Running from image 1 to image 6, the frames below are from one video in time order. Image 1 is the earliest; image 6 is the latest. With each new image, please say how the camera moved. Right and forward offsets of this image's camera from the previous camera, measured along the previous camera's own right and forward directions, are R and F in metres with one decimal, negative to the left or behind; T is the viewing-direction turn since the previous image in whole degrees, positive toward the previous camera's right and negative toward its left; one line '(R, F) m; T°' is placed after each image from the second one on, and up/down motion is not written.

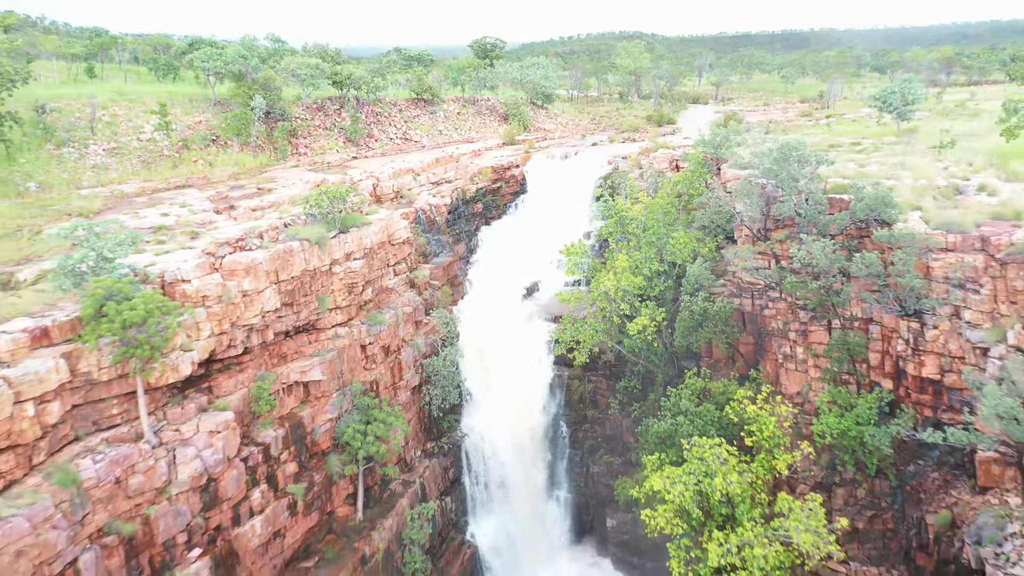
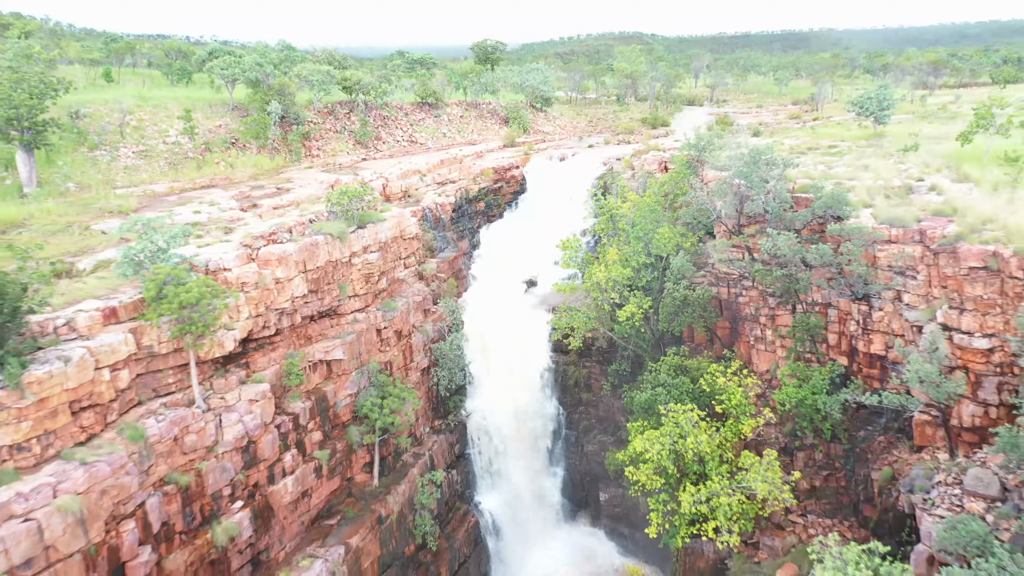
(0.0, -1.8) m; 0°
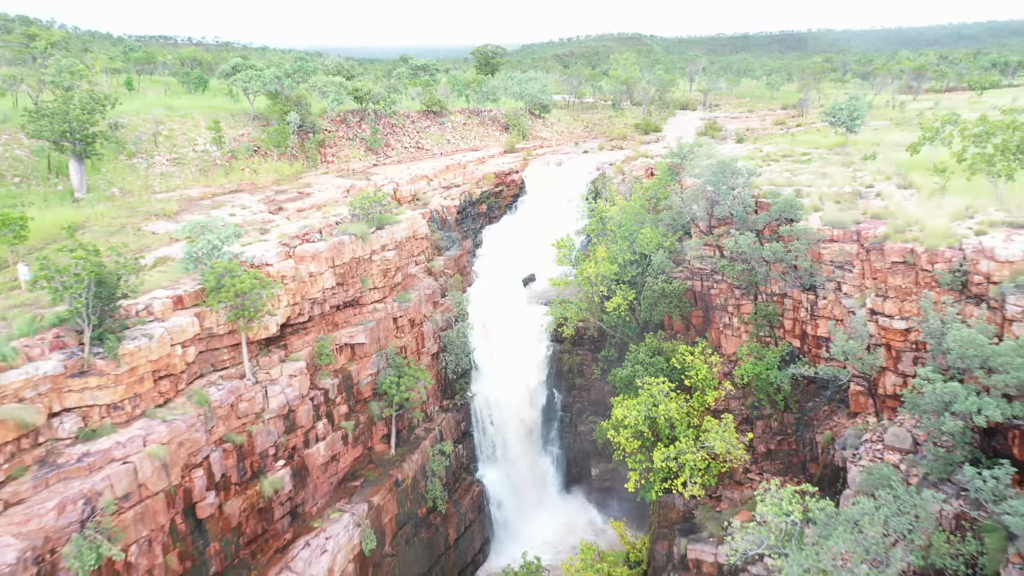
(0.0, -2.5) m; 0°
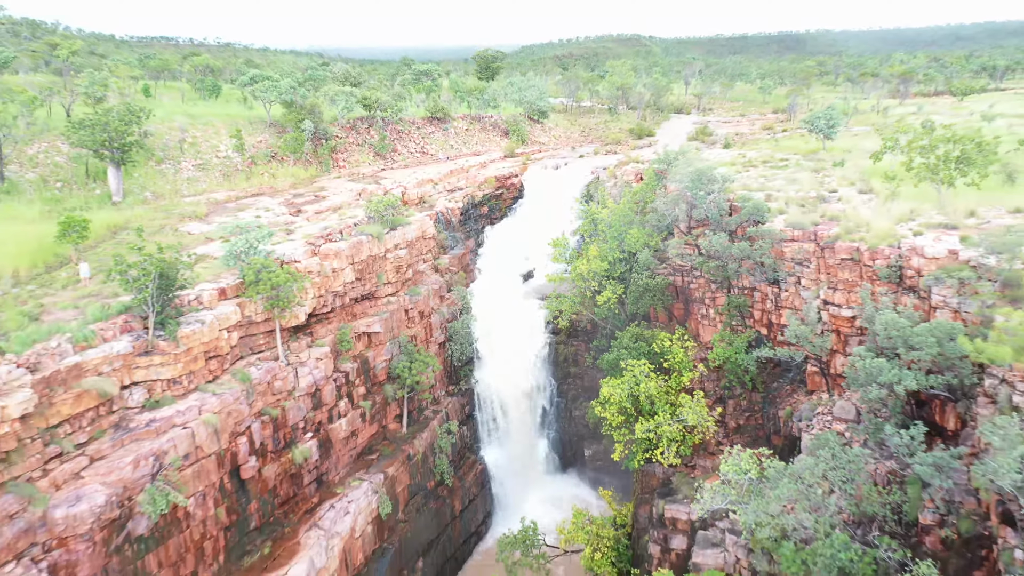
(0.0, -2.3) m; 0°
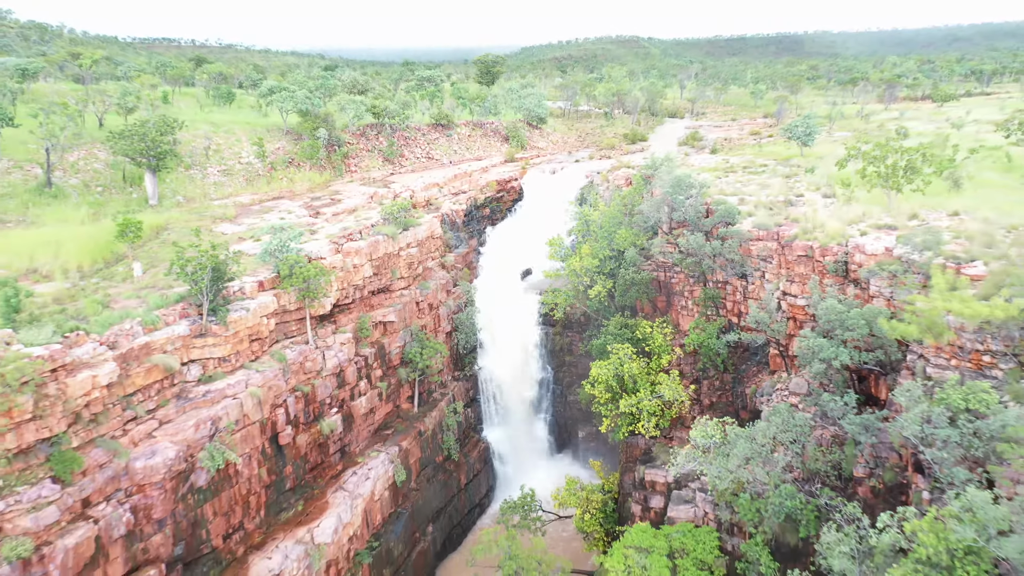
(0.0, -2.6) m; 0°
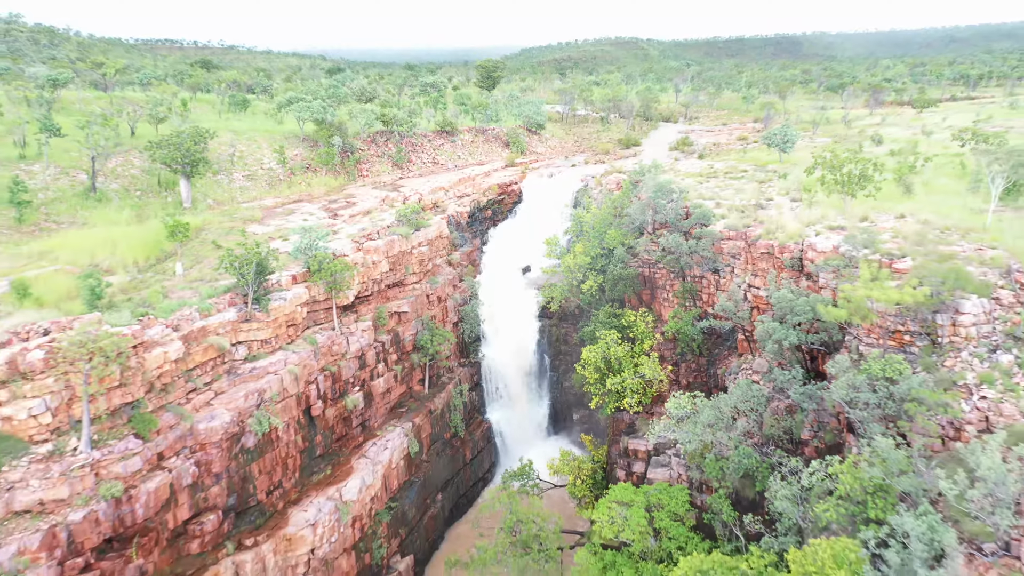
(0.0, -3.0) m; 0°
